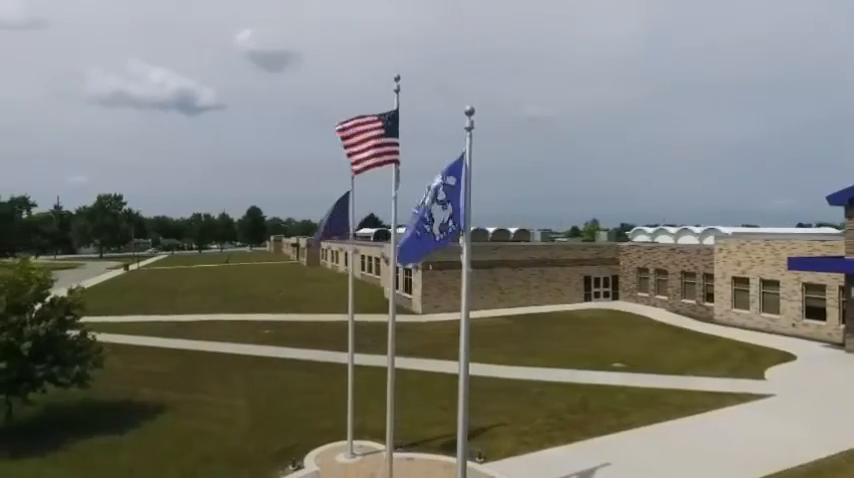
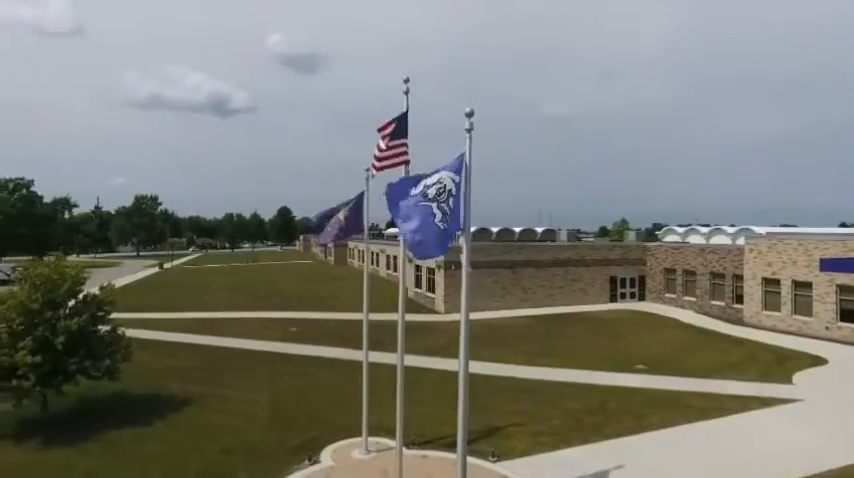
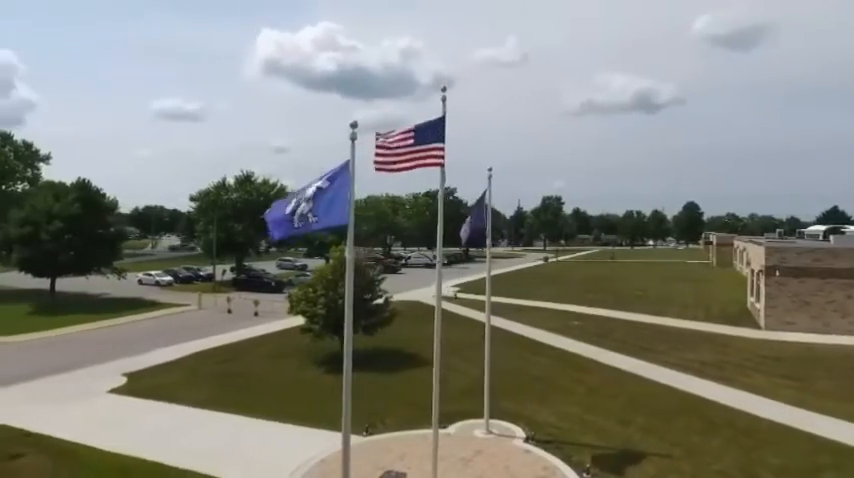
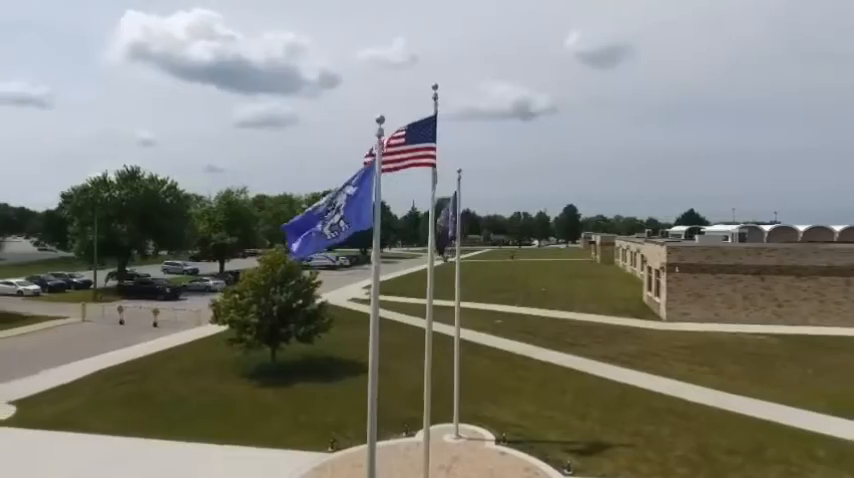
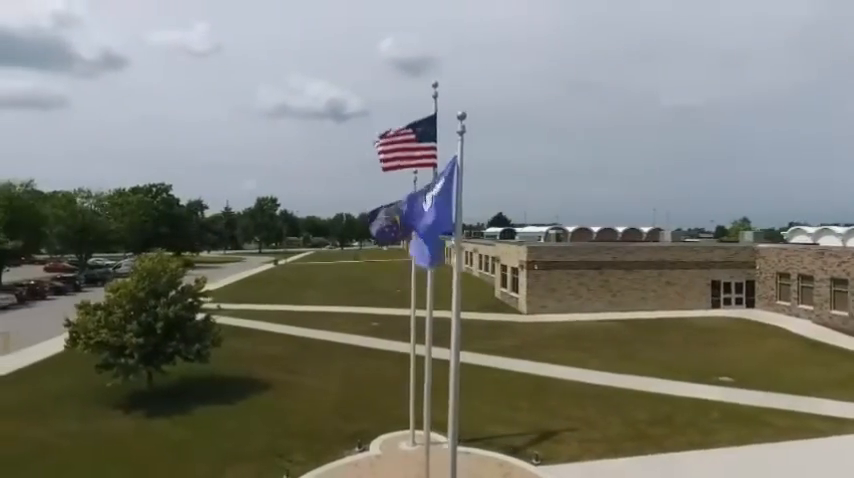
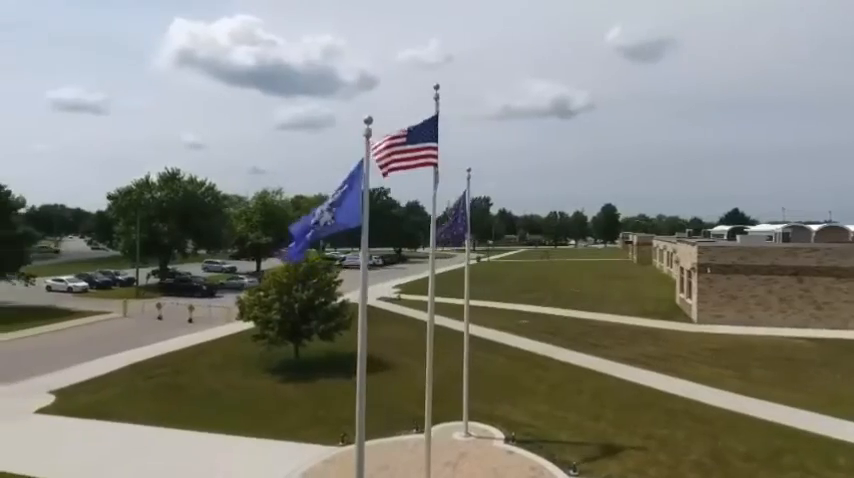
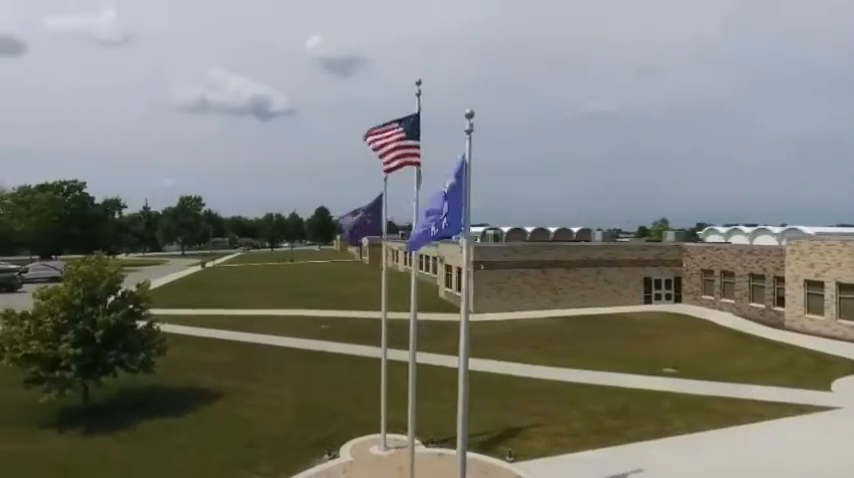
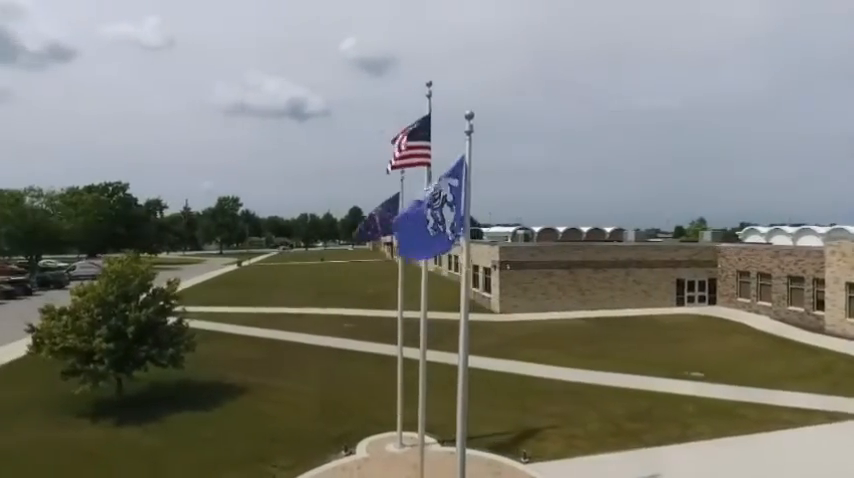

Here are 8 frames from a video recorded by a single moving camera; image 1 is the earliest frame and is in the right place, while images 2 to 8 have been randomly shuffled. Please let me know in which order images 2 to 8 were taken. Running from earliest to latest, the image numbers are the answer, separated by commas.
2, 7, 8, 5, 4, 6, 3
